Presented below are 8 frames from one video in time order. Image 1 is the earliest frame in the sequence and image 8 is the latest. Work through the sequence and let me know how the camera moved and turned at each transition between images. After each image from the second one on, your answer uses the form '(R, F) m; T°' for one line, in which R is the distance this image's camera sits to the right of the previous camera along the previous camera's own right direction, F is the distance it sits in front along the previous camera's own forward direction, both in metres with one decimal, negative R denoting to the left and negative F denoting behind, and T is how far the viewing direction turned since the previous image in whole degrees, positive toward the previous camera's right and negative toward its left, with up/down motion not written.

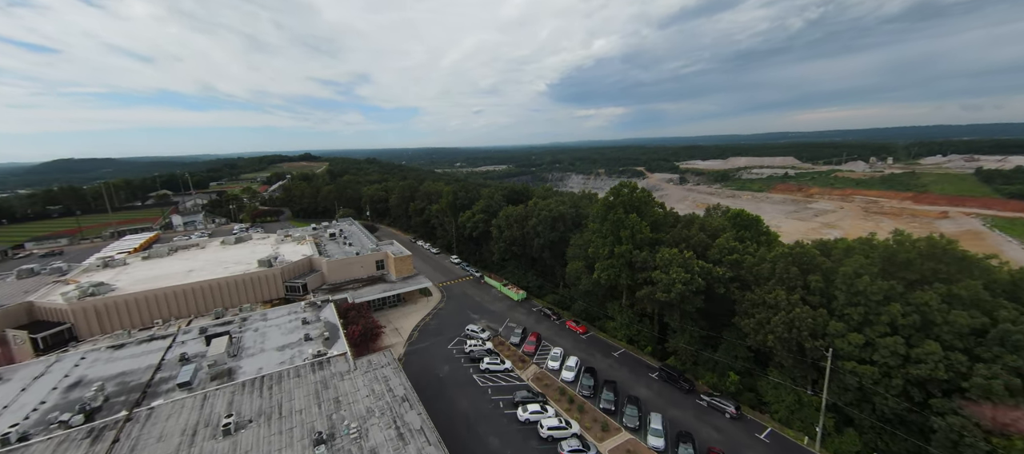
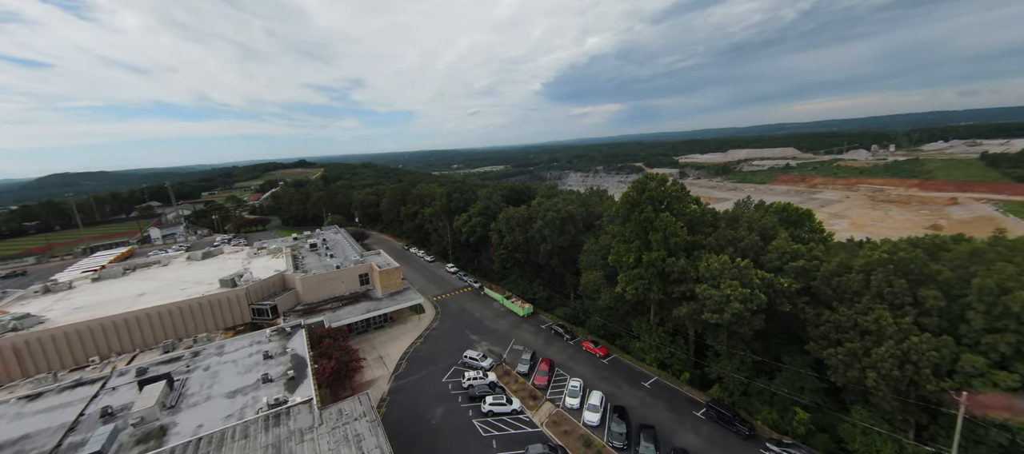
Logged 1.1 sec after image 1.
(-0.2, +5.9) m; 0°
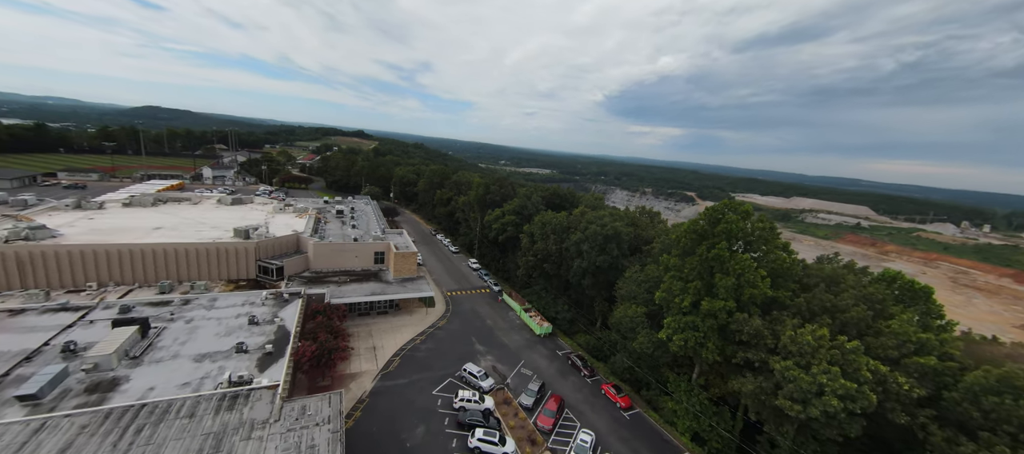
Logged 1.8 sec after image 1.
(-0.1, +4.4) m; -6°
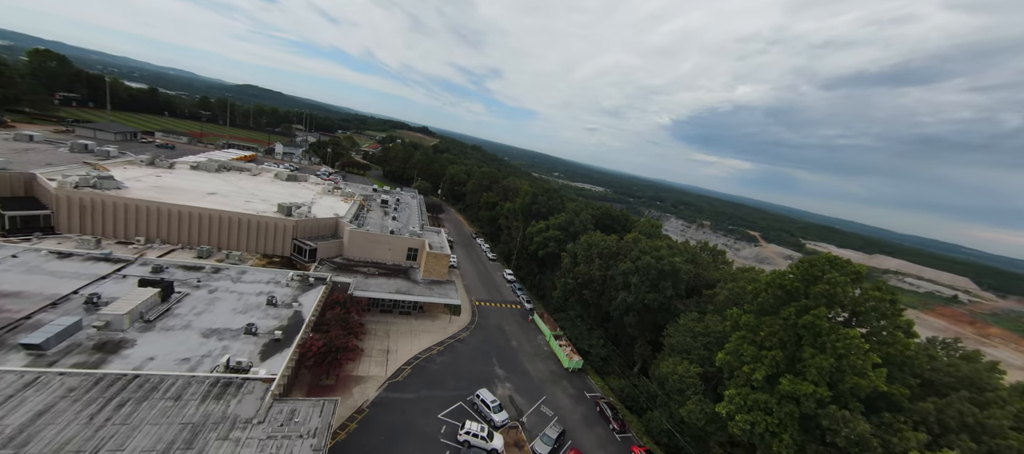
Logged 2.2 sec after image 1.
(0.0, +3.0) m; -8°
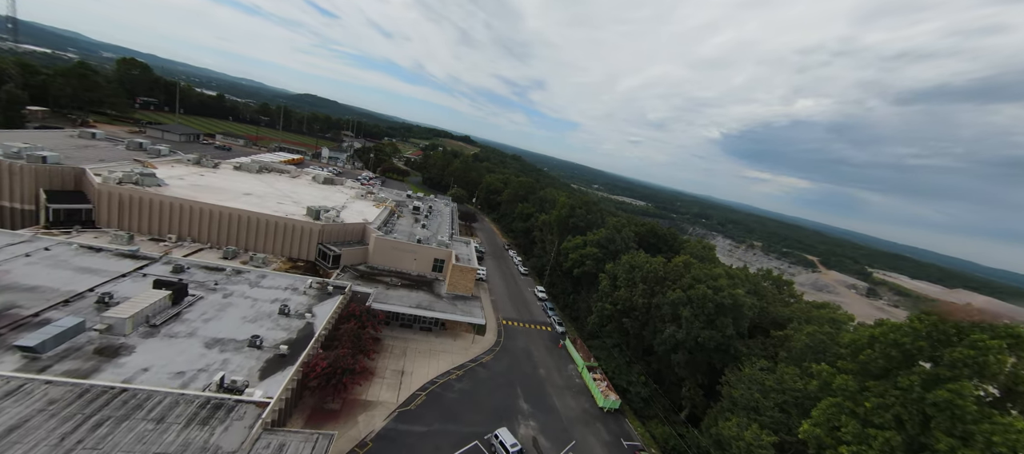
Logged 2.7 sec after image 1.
(+0.1, +2.9) m; -6°
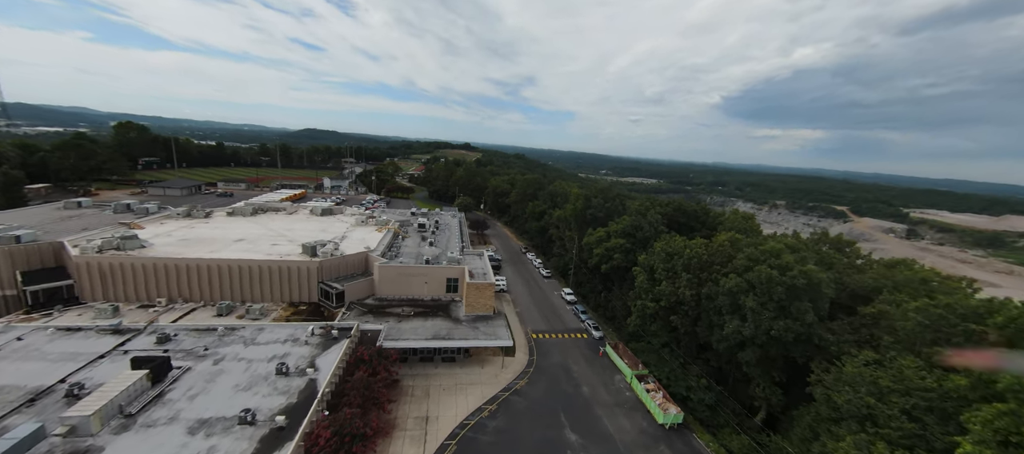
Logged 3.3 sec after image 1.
(+0.1, +3.3) m; -2°
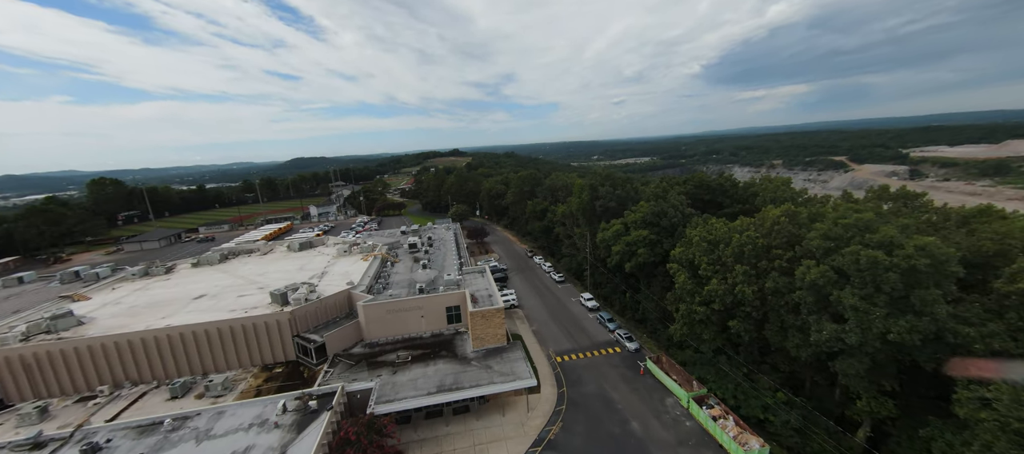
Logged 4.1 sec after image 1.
(0.0, +4.6) m; 0°
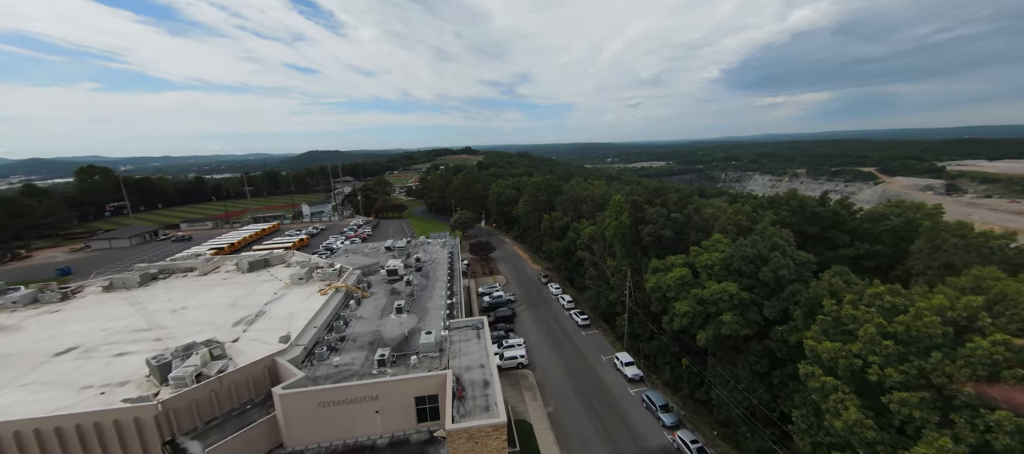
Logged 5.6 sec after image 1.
(-0.2, +8.8) m; -2°
